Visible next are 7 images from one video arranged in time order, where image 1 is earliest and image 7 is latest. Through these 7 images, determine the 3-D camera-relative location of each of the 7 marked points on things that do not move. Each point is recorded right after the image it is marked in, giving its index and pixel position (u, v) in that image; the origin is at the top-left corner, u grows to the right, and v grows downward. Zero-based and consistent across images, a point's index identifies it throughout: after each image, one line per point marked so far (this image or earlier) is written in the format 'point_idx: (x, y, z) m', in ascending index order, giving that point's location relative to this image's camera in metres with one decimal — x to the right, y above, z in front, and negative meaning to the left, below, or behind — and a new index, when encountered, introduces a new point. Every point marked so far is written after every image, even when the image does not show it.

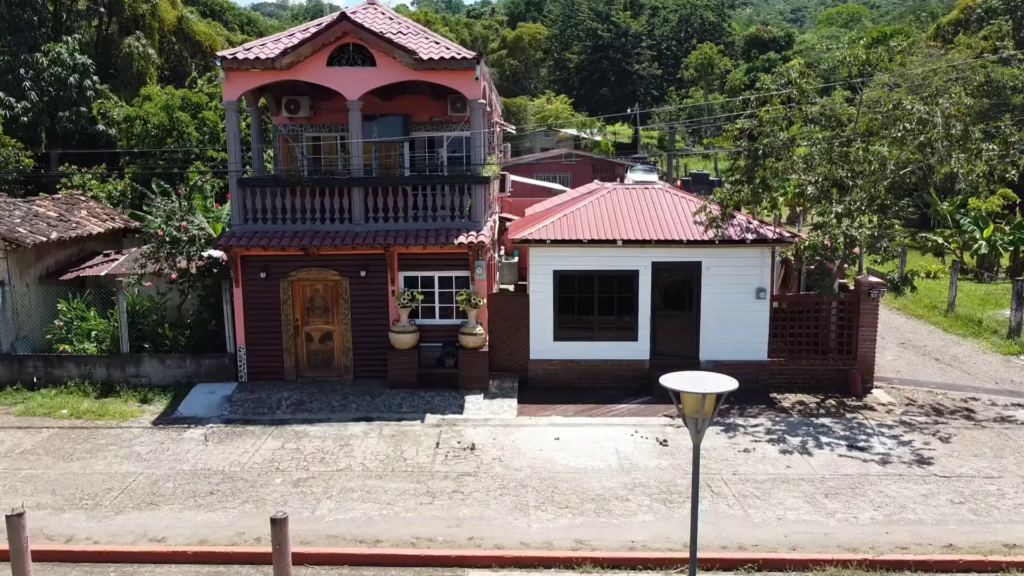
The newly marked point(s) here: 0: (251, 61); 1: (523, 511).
0: (-4.0, +3.5, +12.4) m
1: (+0.1, -2.6, +9.2) m
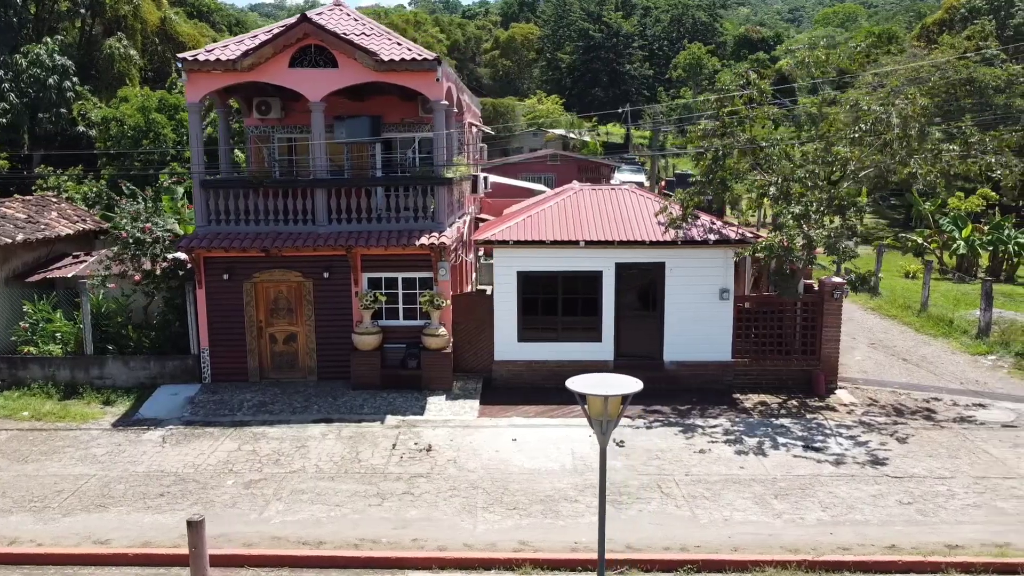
0: (-4.7, +3.5, +12.4) m
1: (-0.5, -2.6, +9.3) m
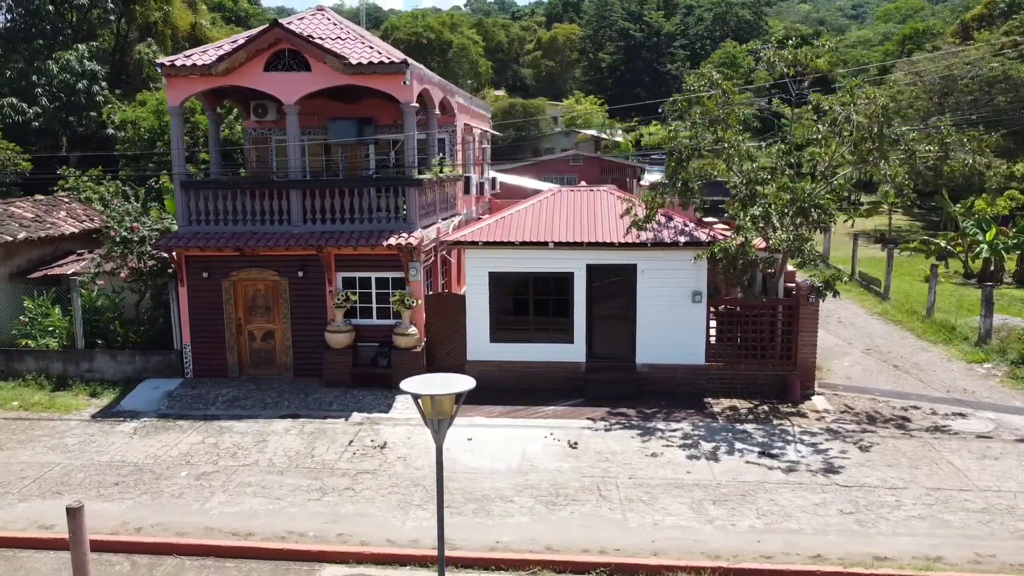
0: (-5.2, +3.5, +12.8) m
1: (-1.3, -2.6, +9.4) m
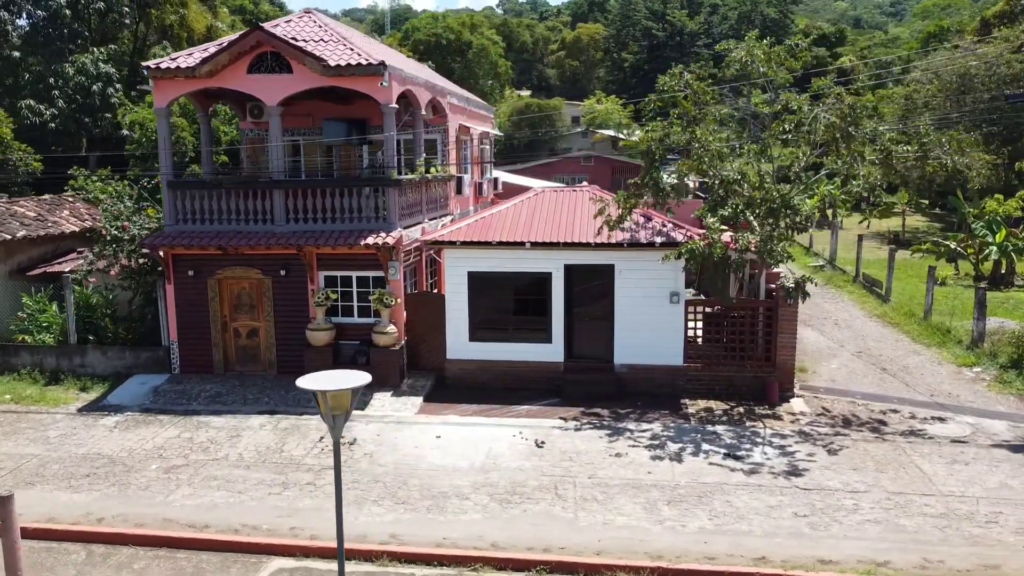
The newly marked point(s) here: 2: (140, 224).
0: (-5.5, +3.6, +13.1) m
1: (-1.8, -2.6, +9.5) m
2: (-6.9, +1.2, +14.9) m
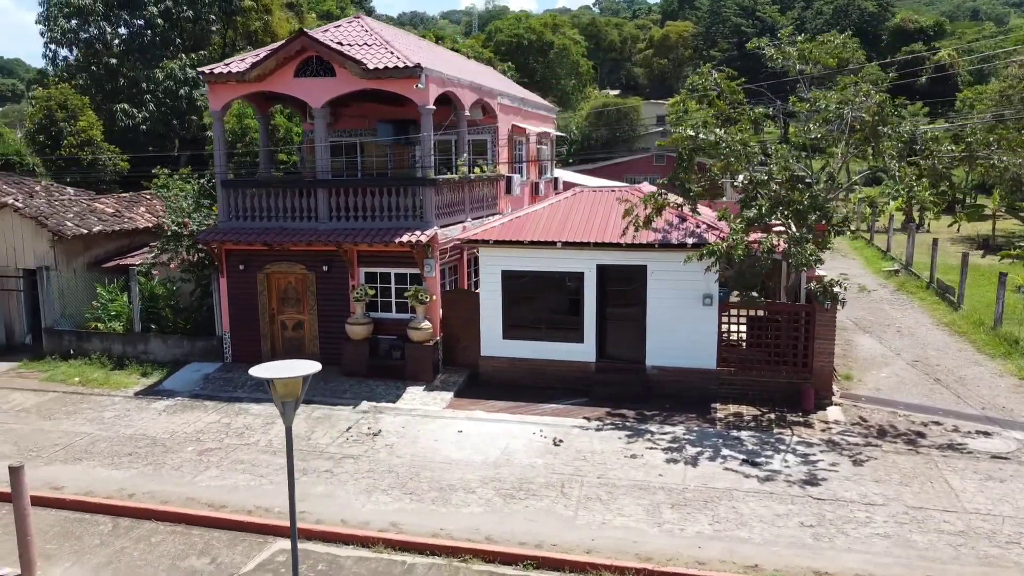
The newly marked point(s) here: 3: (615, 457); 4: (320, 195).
0: (-4.9, +3.7, +13.8) m
1: (-1.8, -2.5, +9.9) m
2: (-6.2, +1.3, +15.8) m
3: (+1.4, -2.3, +10.8) m
4: (-3.4, +1.7, +14.1) m
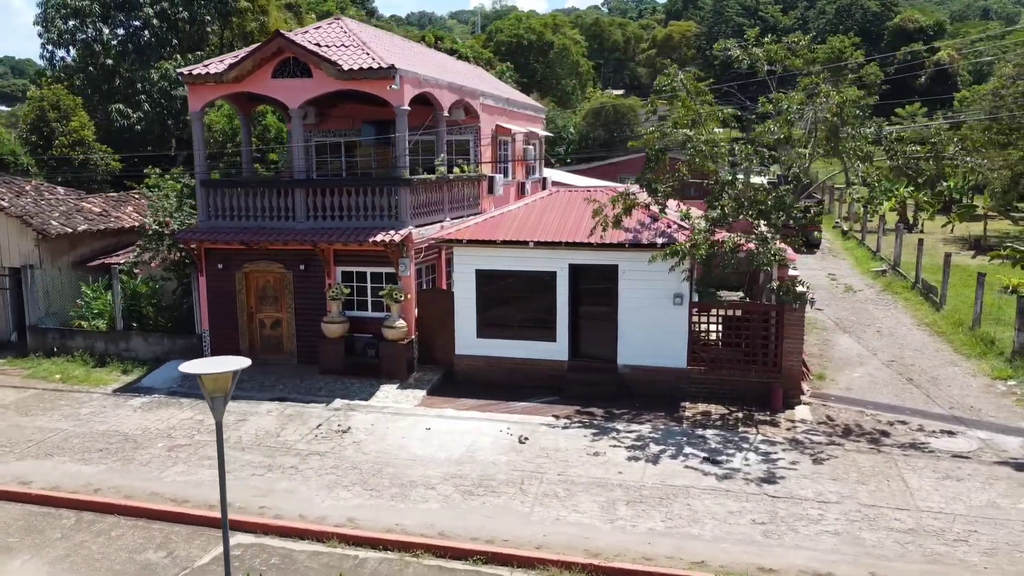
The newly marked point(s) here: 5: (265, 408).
0: (-5.4, +3.7, +14.0) m
1: (-2.3, -2.5, +10.0) m
2: (-6.6, +1.4, +16.0) m
3: (+0.9, -2.3, +10.9) m
4: (-3.8, +1.7, +14.3) m
5: (-4.0, -1.9, +12.9) m
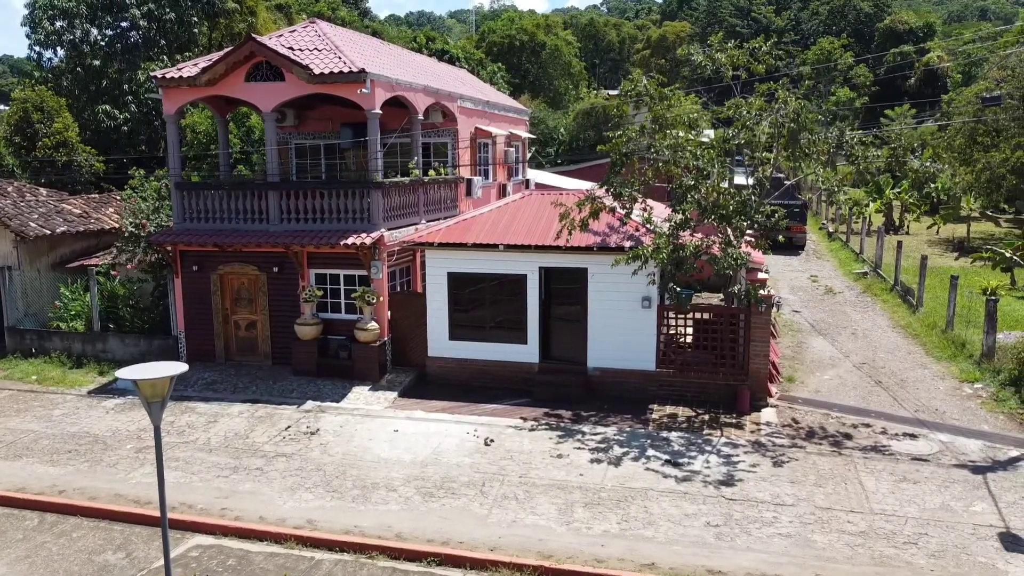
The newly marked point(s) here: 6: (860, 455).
0: (-5.9, +3.7, +14.0) m
1: (-2.8, -2.6, +10.1) m
2: (-7.1, +1.3, +16.0) m
3: (+0.4, -2.3, +11.0) m
4: (-4.3, +1.6, +14.4) m
5: (-4.5, -2.0, +13.0) m
6: (+4.8, -2.3, +11.0) m
